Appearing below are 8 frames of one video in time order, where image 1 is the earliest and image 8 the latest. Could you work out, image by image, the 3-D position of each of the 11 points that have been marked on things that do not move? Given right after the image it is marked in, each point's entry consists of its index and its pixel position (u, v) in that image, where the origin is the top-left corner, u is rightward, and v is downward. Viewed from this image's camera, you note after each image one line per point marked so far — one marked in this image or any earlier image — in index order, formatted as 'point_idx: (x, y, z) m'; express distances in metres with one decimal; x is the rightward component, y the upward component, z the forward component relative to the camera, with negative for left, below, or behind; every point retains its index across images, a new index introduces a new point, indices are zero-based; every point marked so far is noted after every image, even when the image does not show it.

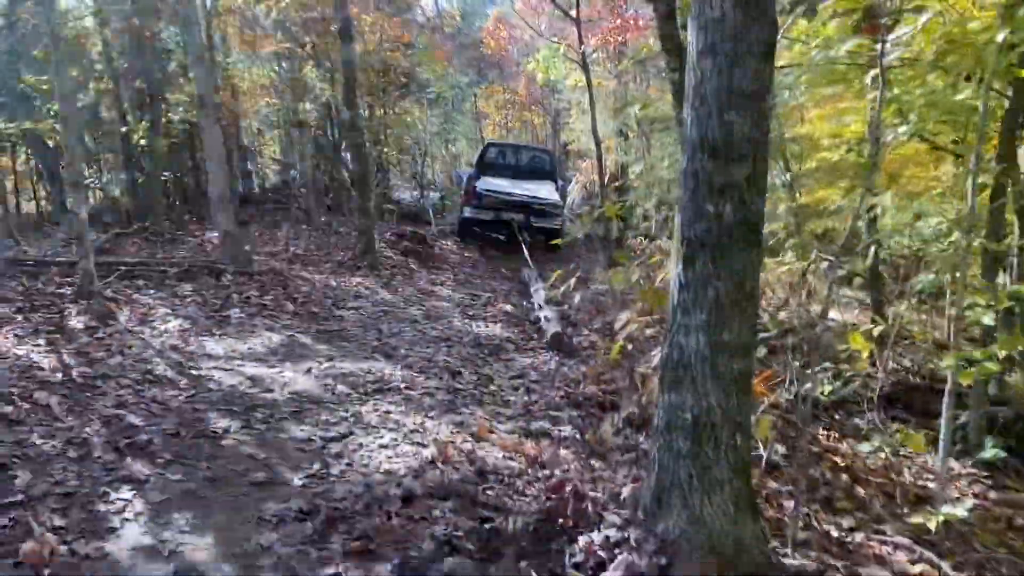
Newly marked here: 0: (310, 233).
0: (-3.2, +0.8, +13.9) m
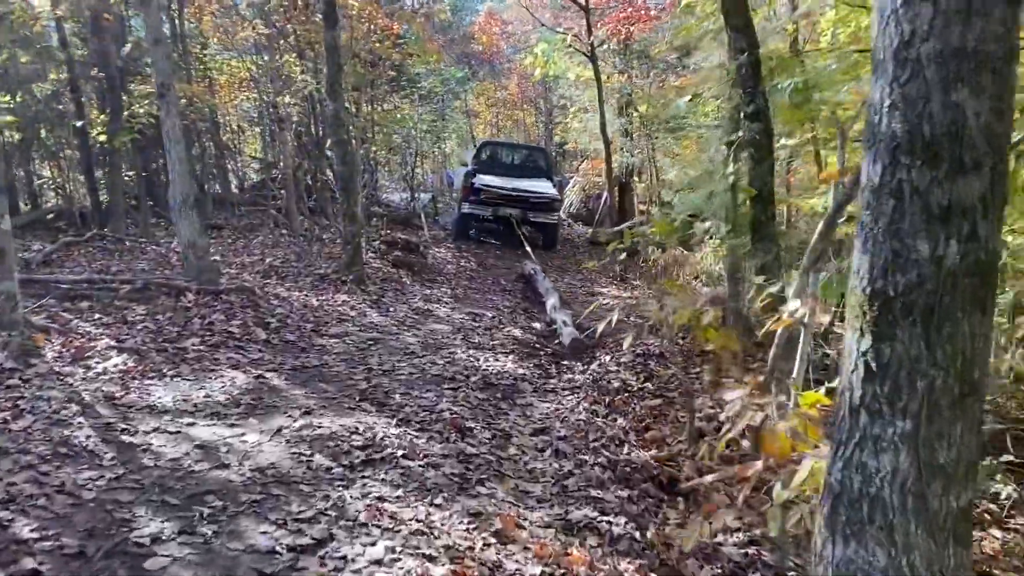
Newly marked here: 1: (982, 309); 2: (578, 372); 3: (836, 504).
0: (-3.2, +0.7, +12.6) m
1: (+1.1, 0.0, +2.0) m
2: (+0.5, -0.7, +6.8) m
3: (+0.8, -0.6, +2.3) m
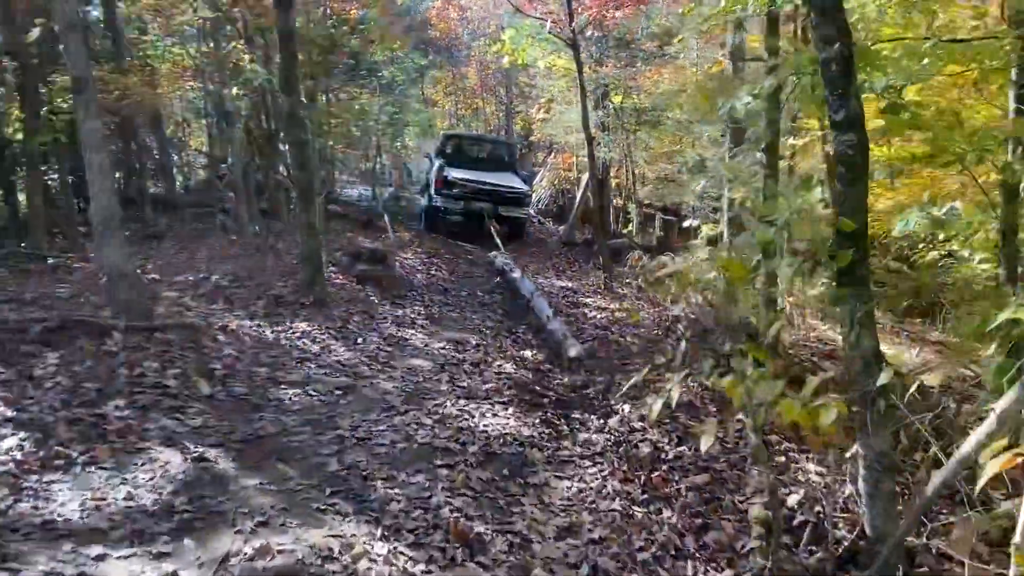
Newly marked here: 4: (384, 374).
0: (-3.5, +0.4, +11.2) m
1: (+1.3, -0.4, +0.9) m
2: (+0.5, -0.9, +5.6) m
3: (+1.1, -0.9, +1.1) m
4: (-1.0, -0.7, +6.8) m
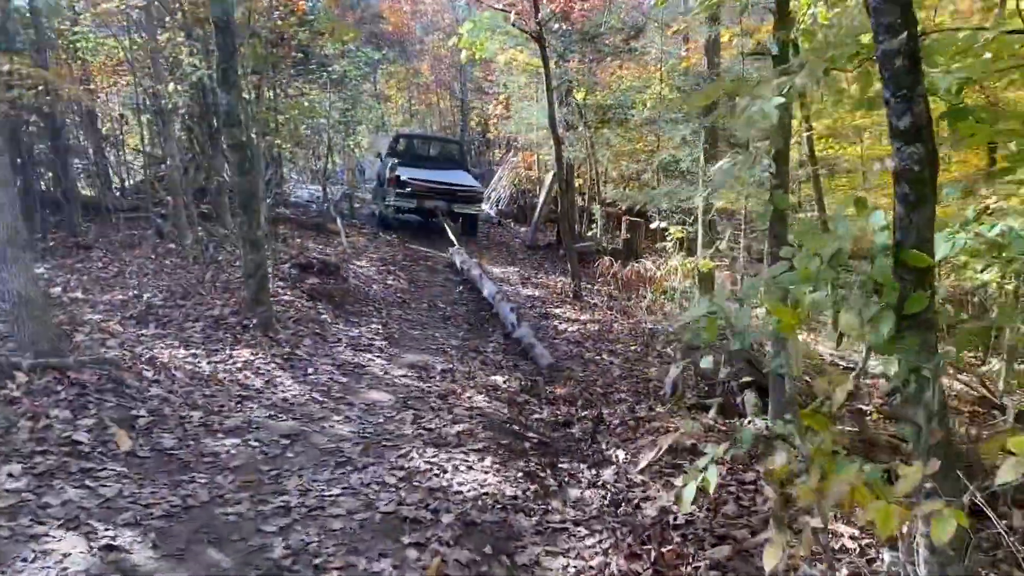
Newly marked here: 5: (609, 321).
0: (-3.9, +0.3, +10.2) m
1: (+1.5, -0.6, +0.1) m
2: (+0.4, -1.1, +4.8) m
3: (+1.2, -1.1, +0.3) m
4: (-1.2, -0.9, +5.9) m
5: (+1.2, -0.4, +11.2) m
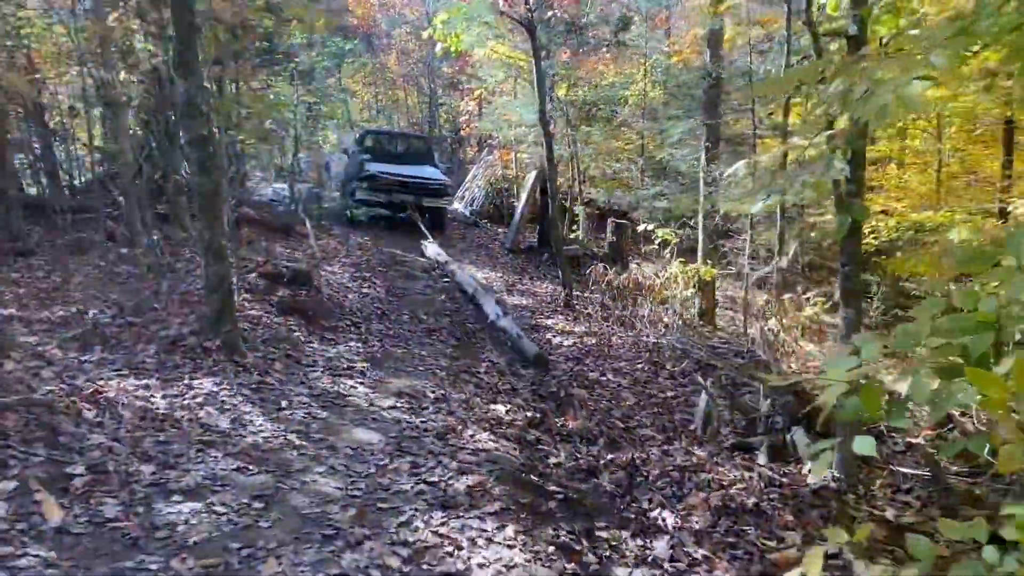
0: (-4.0, +0.1, +9.1) m
1: (+1.8, -0.7, -0.7) m
2: (+0.5, -1.2, +3.9) m
3: (+1.5, -1.2, -0.5) m
4: (-1.1, -1.0, +4.9) m
5: (+1.1, -0.6, +10.4) m
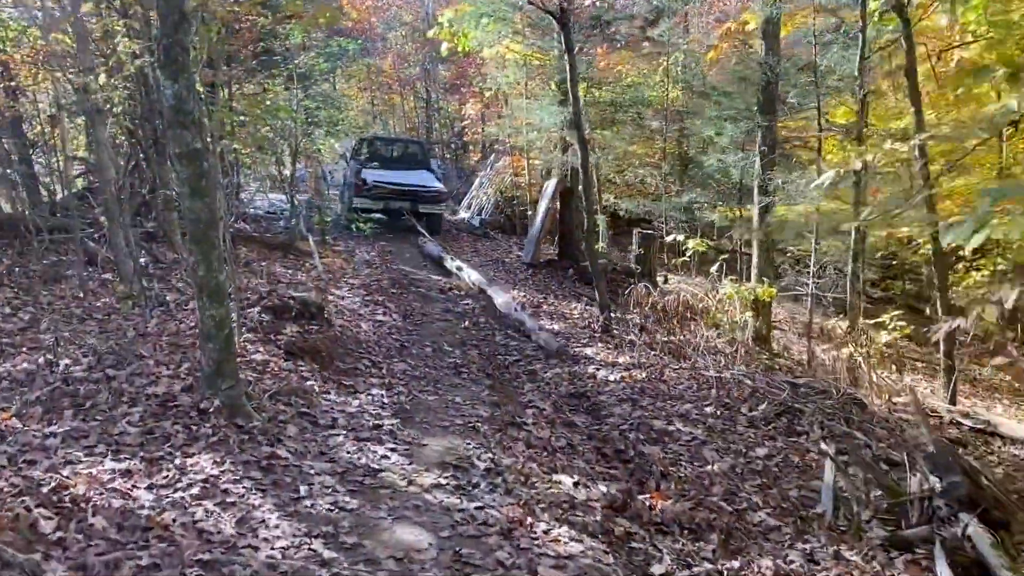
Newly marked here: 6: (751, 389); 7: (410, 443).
0: (-3.6, -0.2, +7.8) m
1: (+2.3, -0.9, -2.0) m
2: (+1.0, -1.5, +2.7) m
3: (+2.0, -1.4, -1.8) m
4: (-0.6, -1.3, +3.7) m
5: (+1.5, -0.8, +9.1) m
6: (+2.2, -0.9, +8.0) m
7: (-0.7, -1.0, +5.8) m
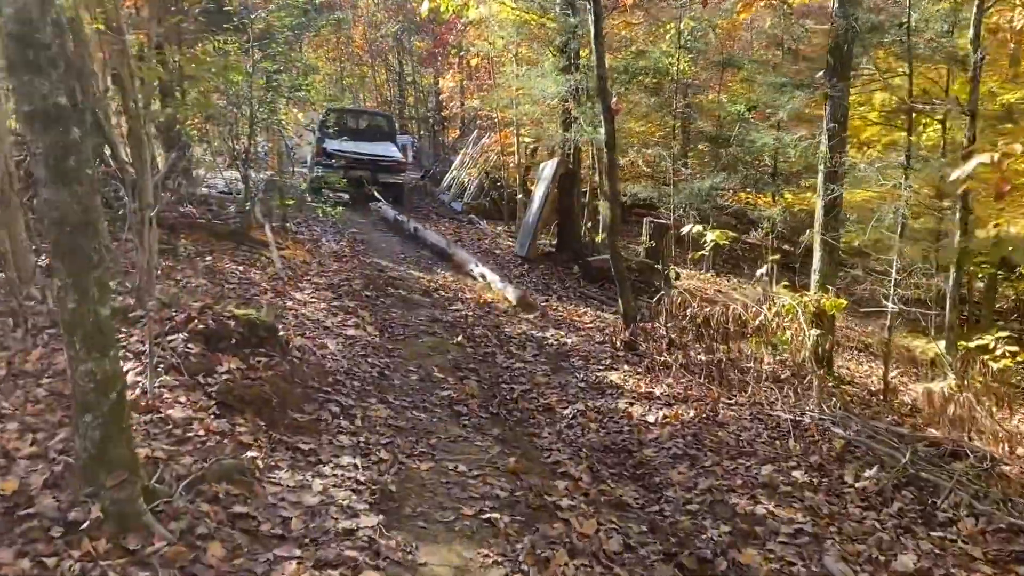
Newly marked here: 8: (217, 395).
0: (-3.4, -0.3, +5.6) m
1: (+2.7, -1.3, -3.9) m
2: (+1.3, -1.7, +0.7) m
3: (+2.4, -1.8, -3.7) m
4: (-0.4, -1.5, +1.7) m
5: (+1.6, -0.9, +7.2) m
6: (+2.3, -1.1, +6.1) m
7: (-0.5, -1.2, +3.8) m
8: (-1.7, -0.6, +5.0) m
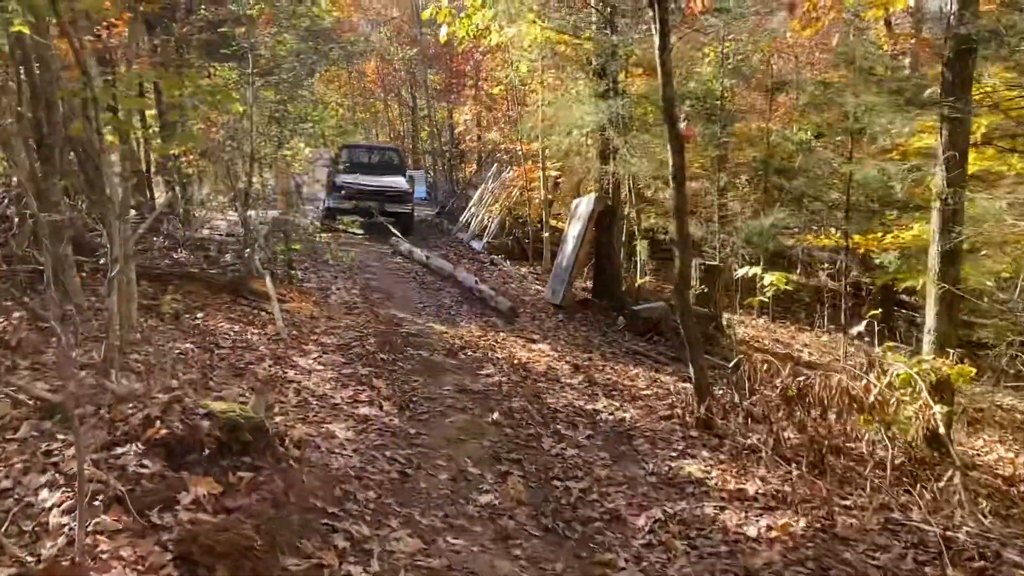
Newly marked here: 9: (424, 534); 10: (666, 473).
0: (-3.1, -0.8, +4.2) m
1: (+2.9, -1.3, -5.5) m
2: (+1.6, -2.0, -0.9) m
3: (+2.7, -1.9, -5.3) m
4: (-0.1, -1.8, +0.1) m
5: (+2.0, -1.4, +5.6) m
6: (+2.7, -1.5, +4.6) m
7: (-0.2, -1.5, +2.3) m
8: (-1.4, -1.0, +3.5) m
9: (-0.5, -1.3, +4.6) m
10: (+1.1, -1.3, +6.2) m
